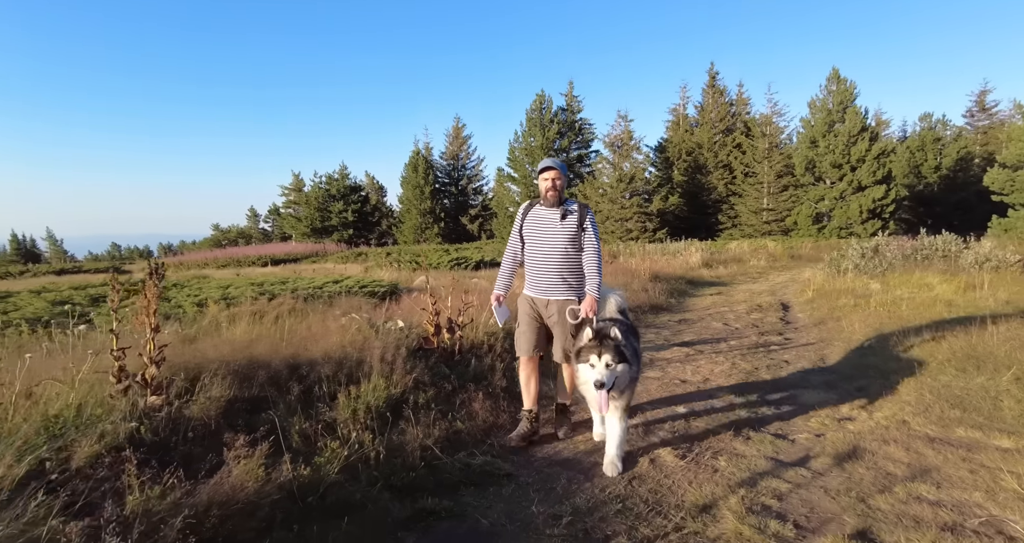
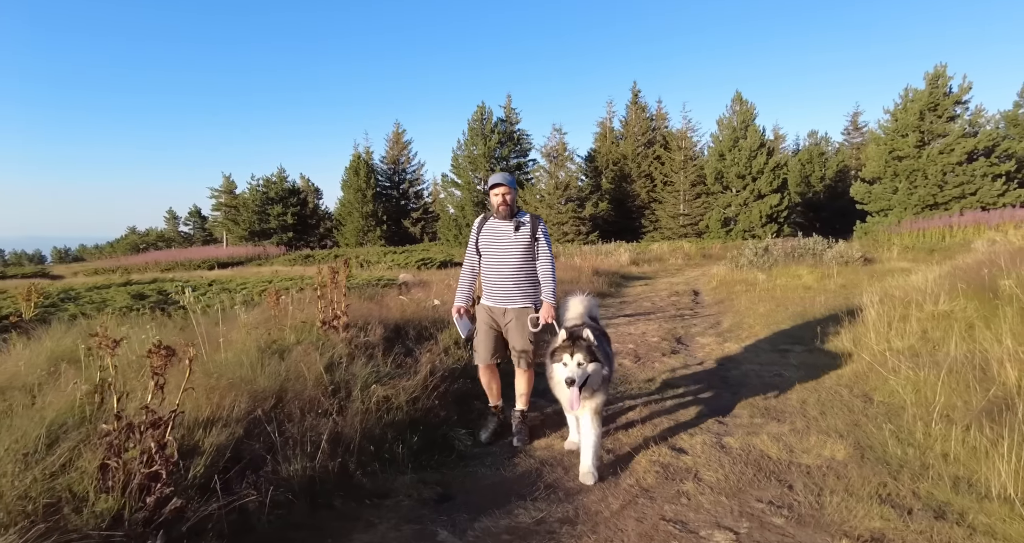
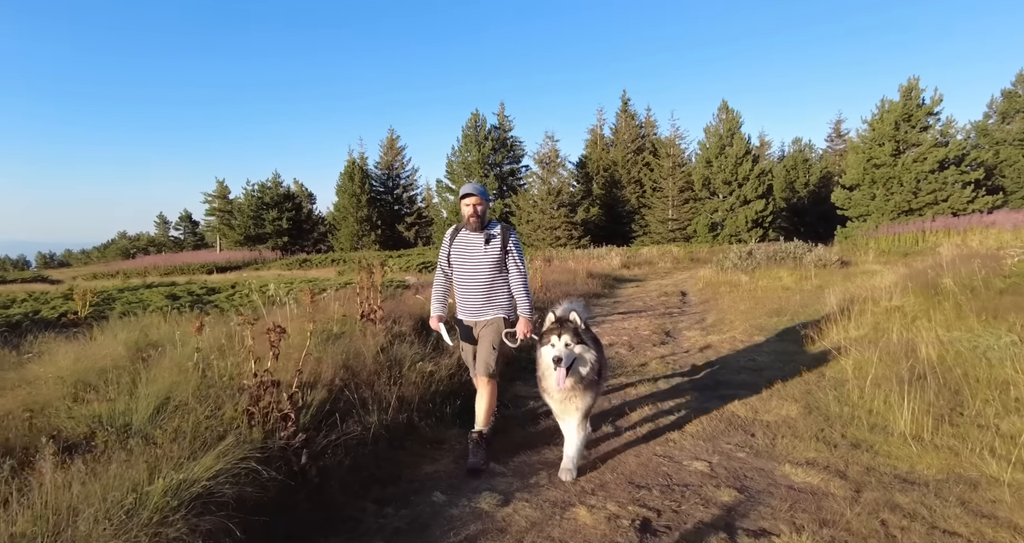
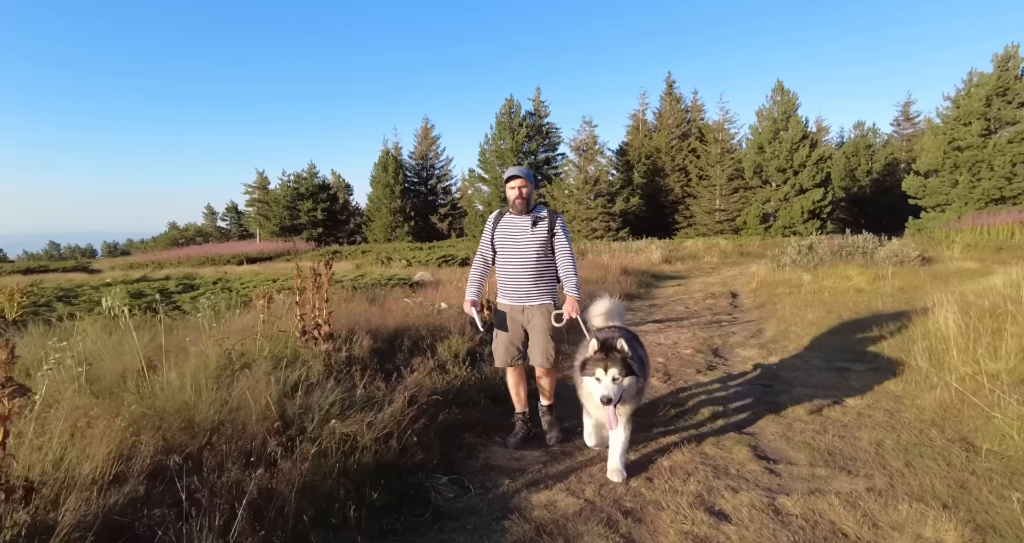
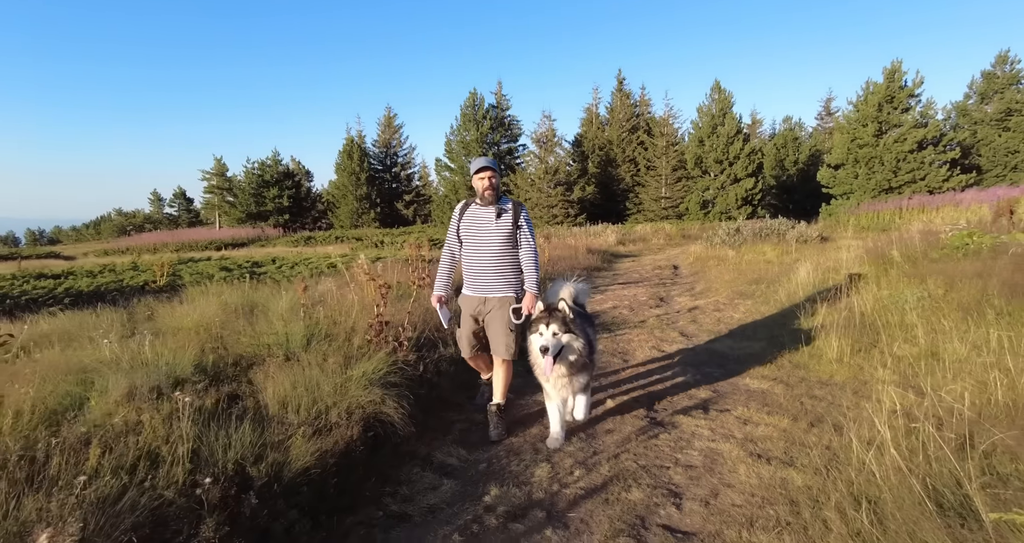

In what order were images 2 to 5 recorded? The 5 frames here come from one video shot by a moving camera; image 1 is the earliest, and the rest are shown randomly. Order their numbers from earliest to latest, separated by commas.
4, 2, 3, 5
